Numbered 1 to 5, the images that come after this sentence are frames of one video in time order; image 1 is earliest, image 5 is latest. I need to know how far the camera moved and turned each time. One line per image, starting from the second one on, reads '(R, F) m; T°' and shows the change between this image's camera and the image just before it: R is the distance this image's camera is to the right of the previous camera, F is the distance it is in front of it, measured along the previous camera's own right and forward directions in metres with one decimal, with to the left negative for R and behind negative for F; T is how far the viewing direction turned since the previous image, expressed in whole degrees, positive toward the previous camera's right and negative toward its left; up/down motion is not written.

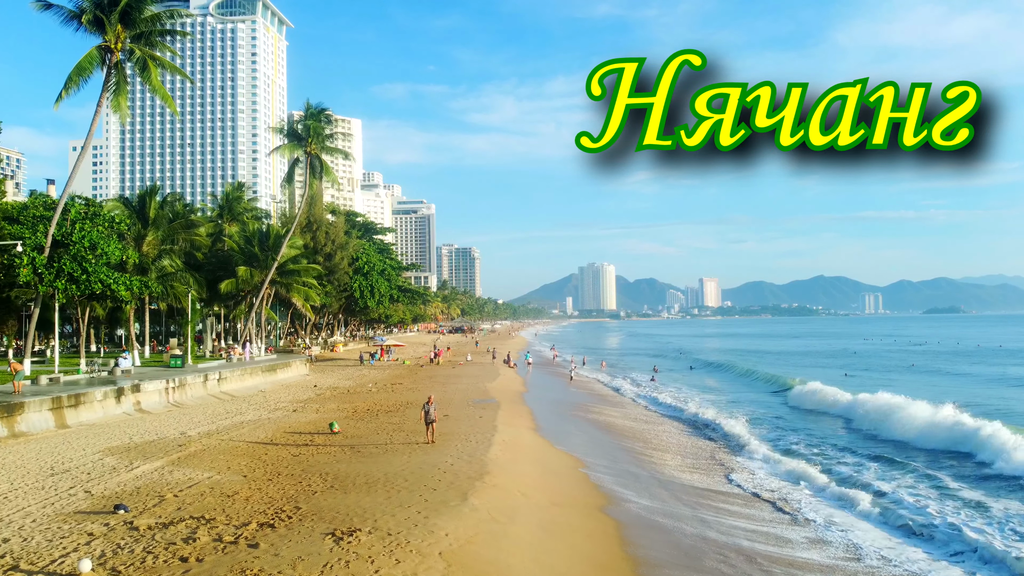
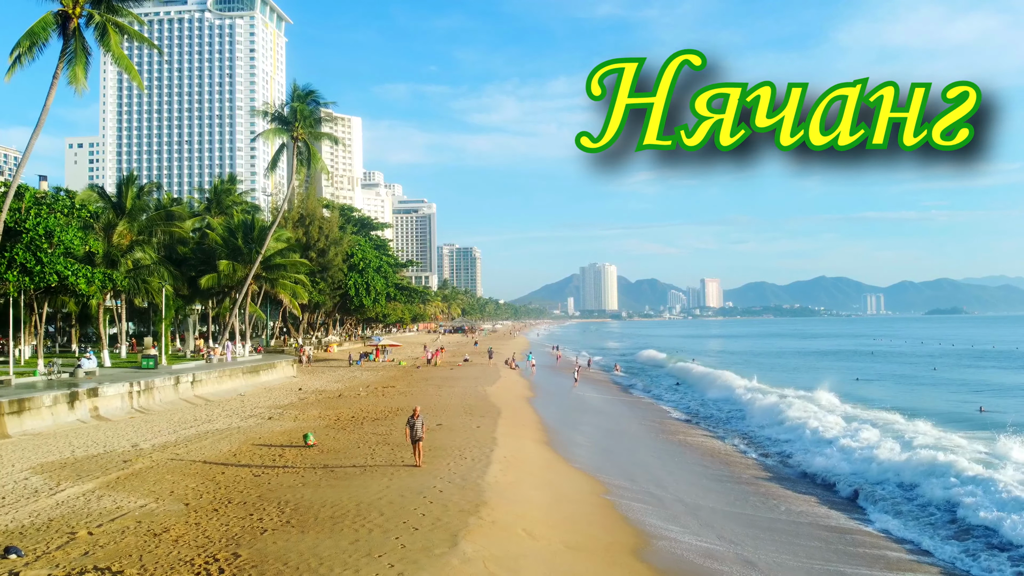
(0.0, +2.5) m; 0°
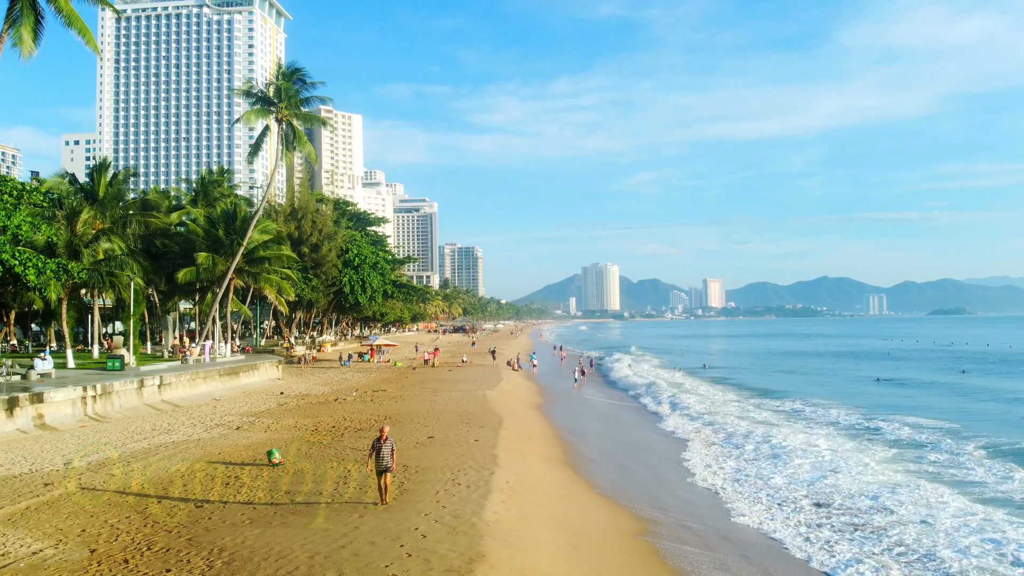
(0.0, +2.6) m; 0°
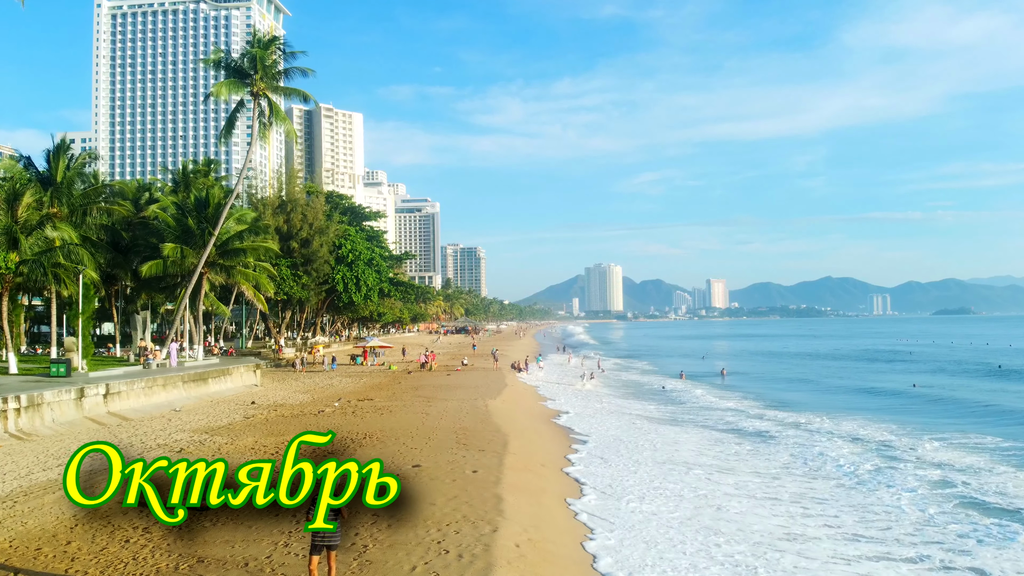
(-0.1, +3.4) m; 0°
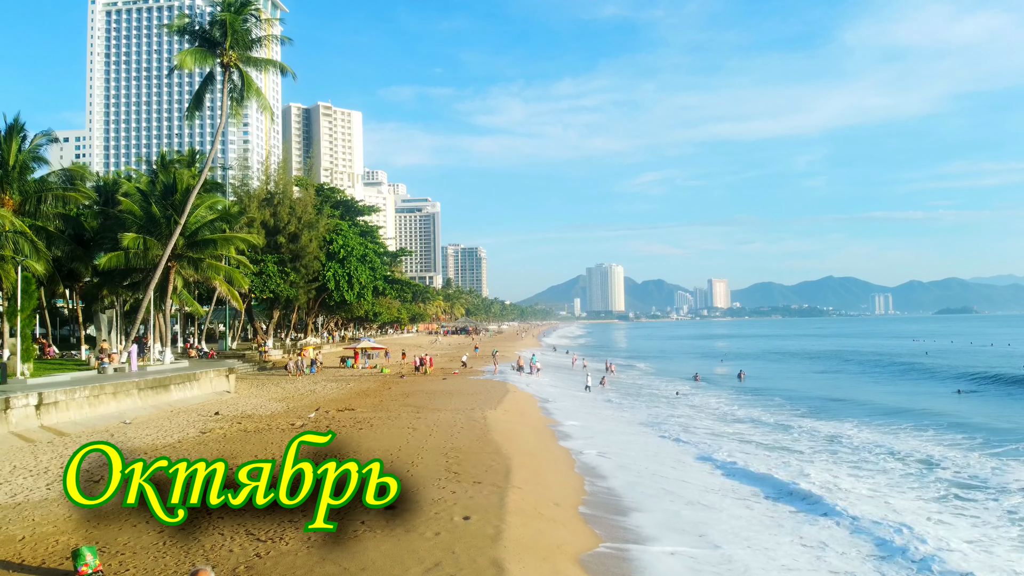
(0.0, +2.9) m; 0°
